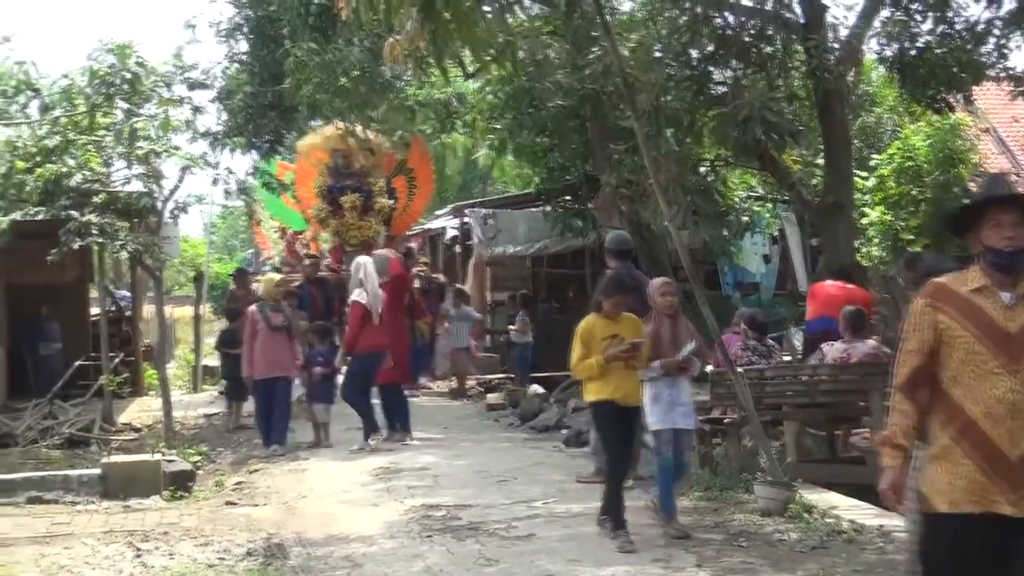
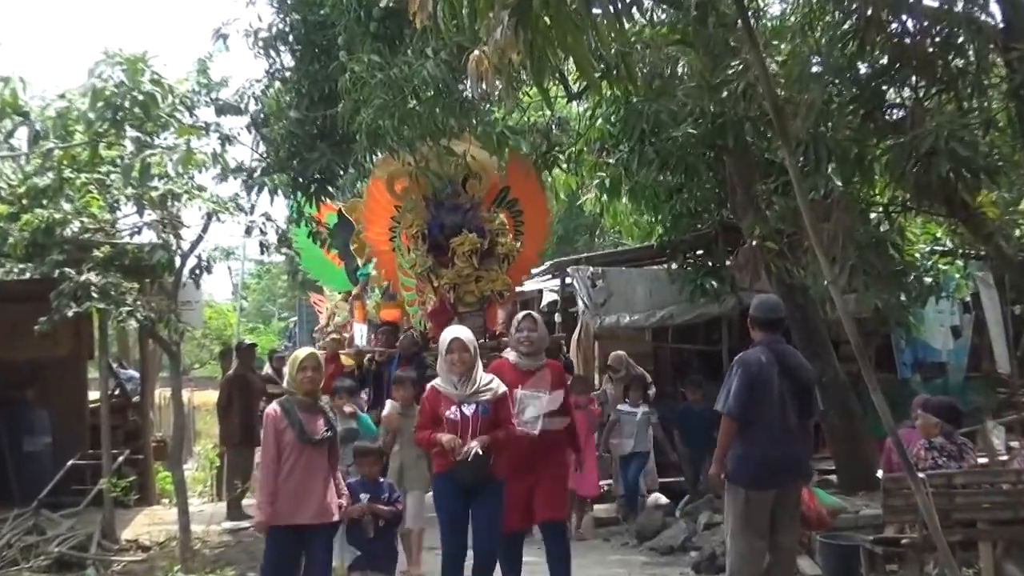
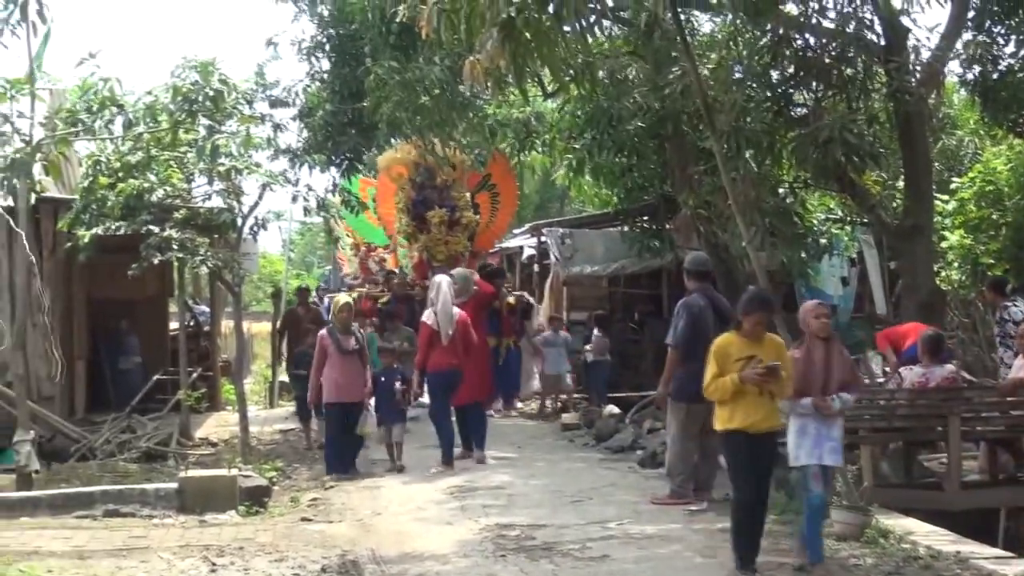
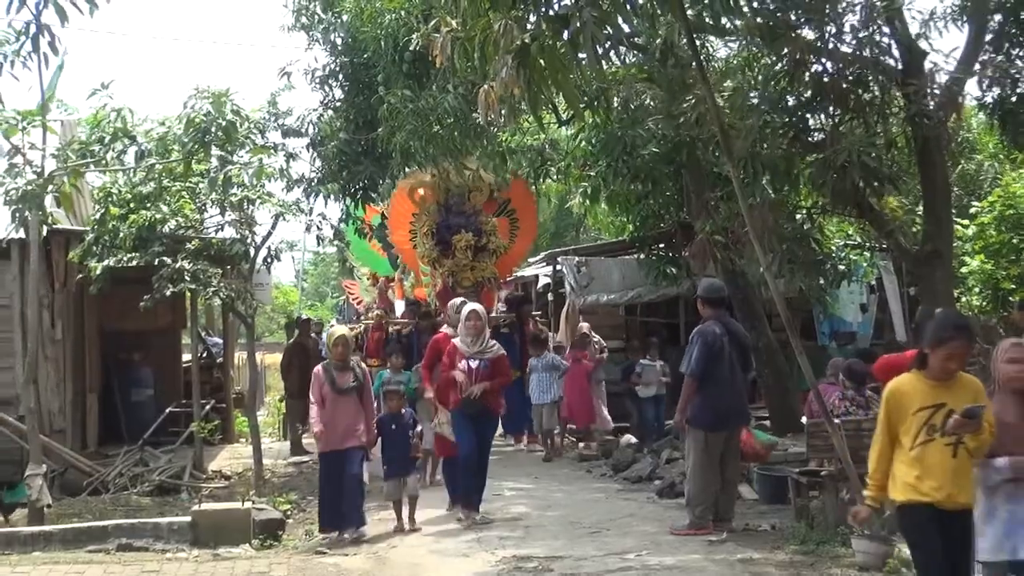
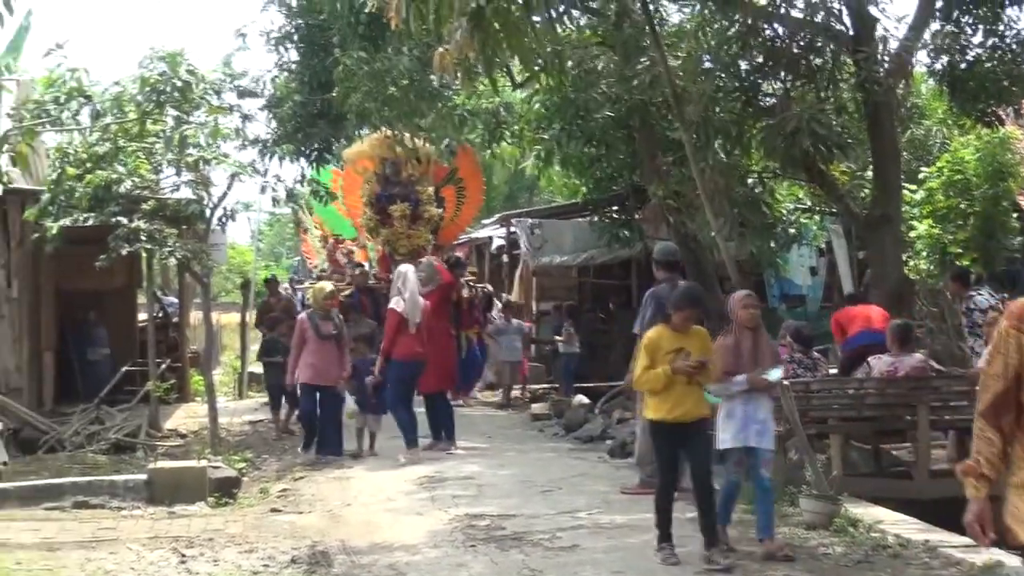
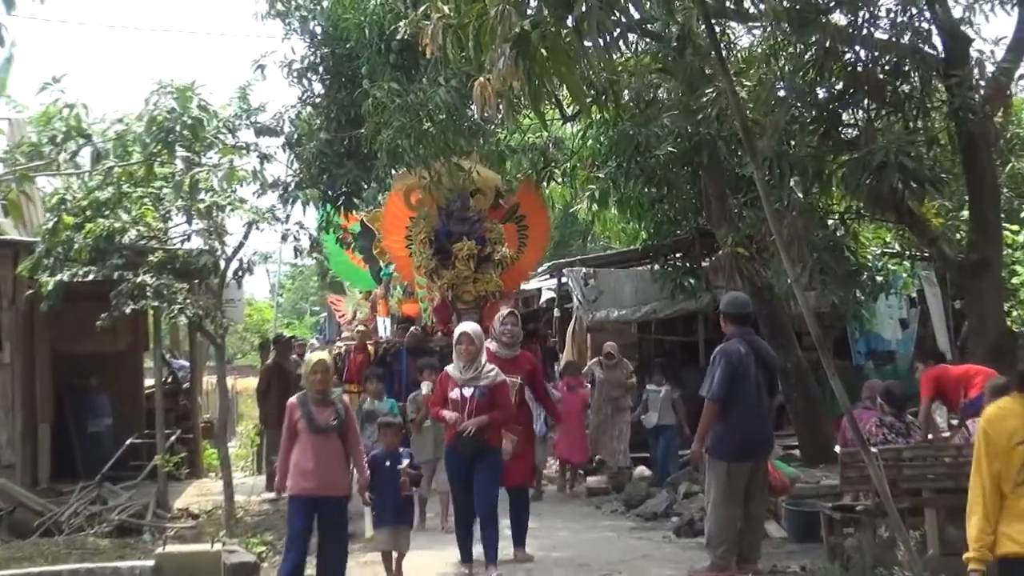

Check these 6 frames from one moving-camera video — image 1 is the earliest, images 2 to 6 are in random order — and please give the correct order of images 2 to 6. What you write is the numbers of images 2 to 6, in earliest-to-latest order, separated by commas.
5, 3, 4, 6, 2
